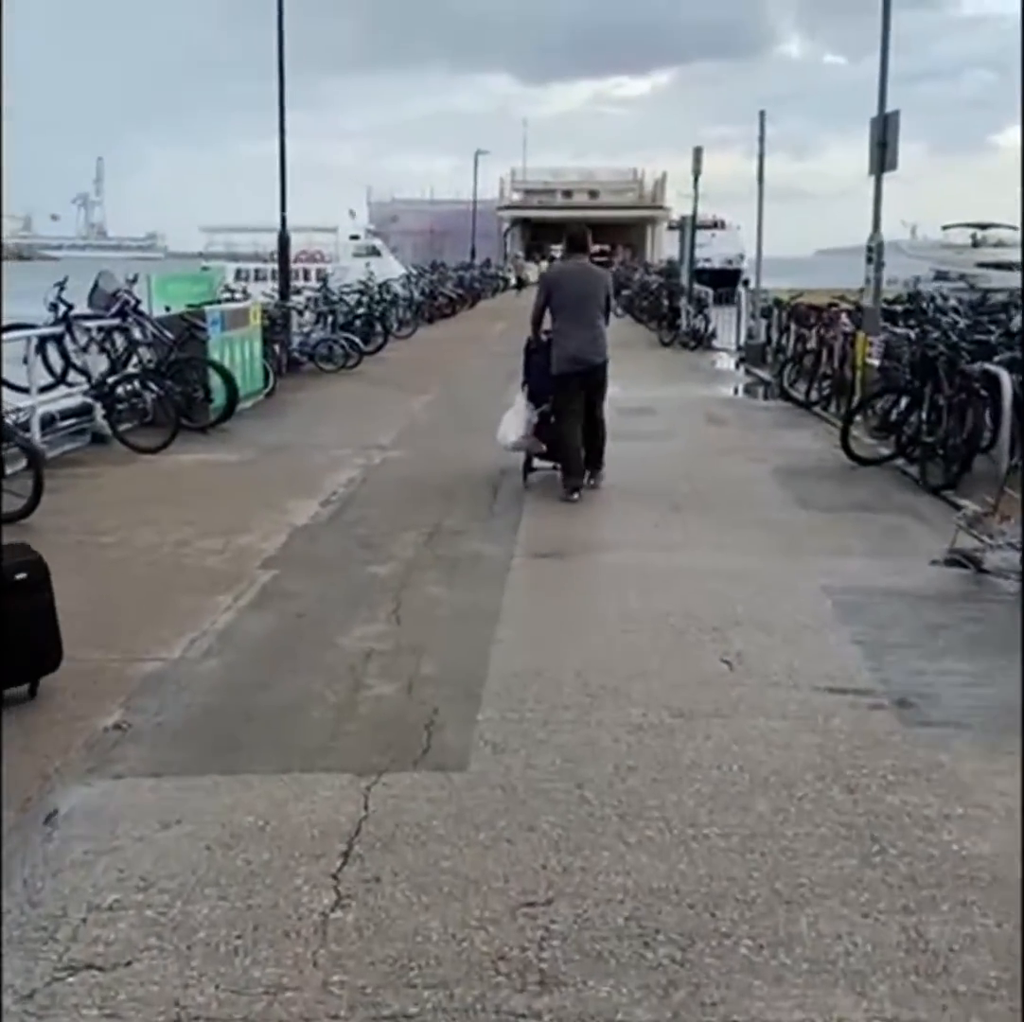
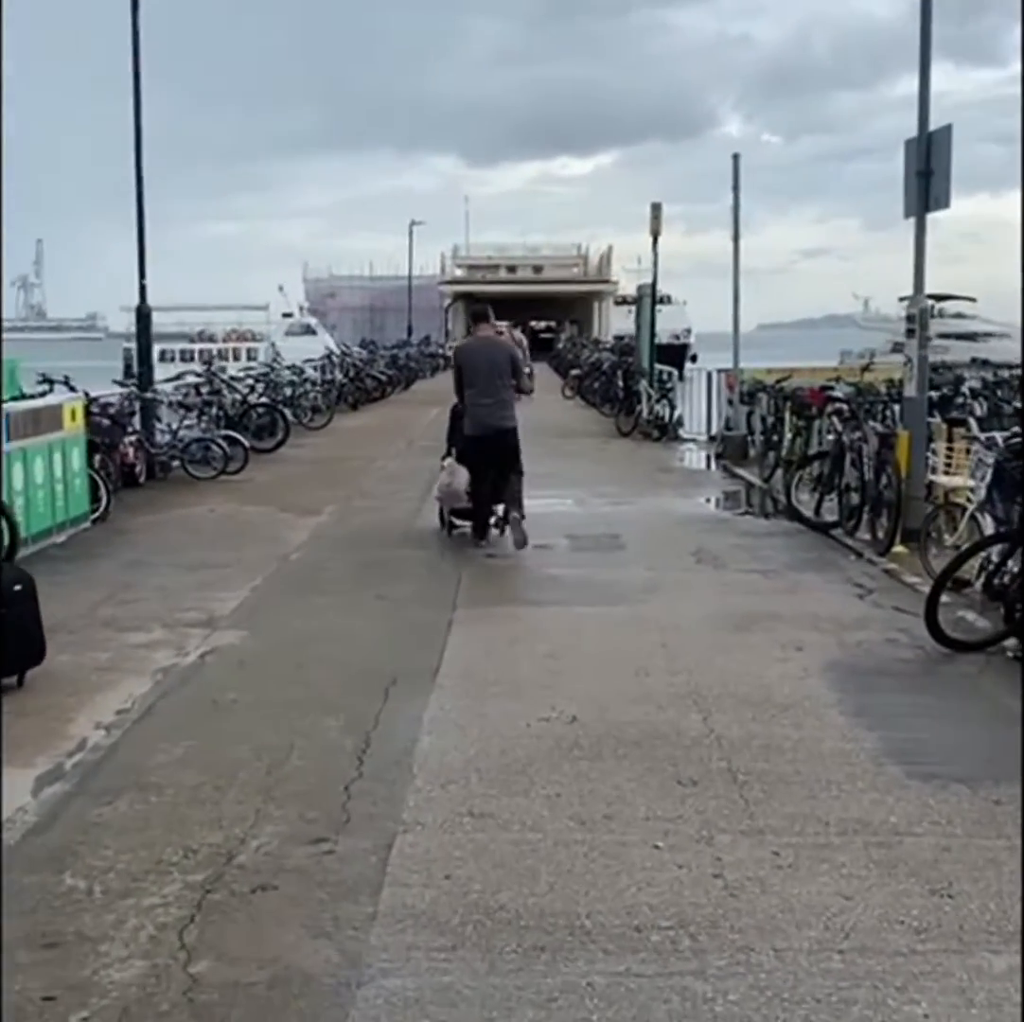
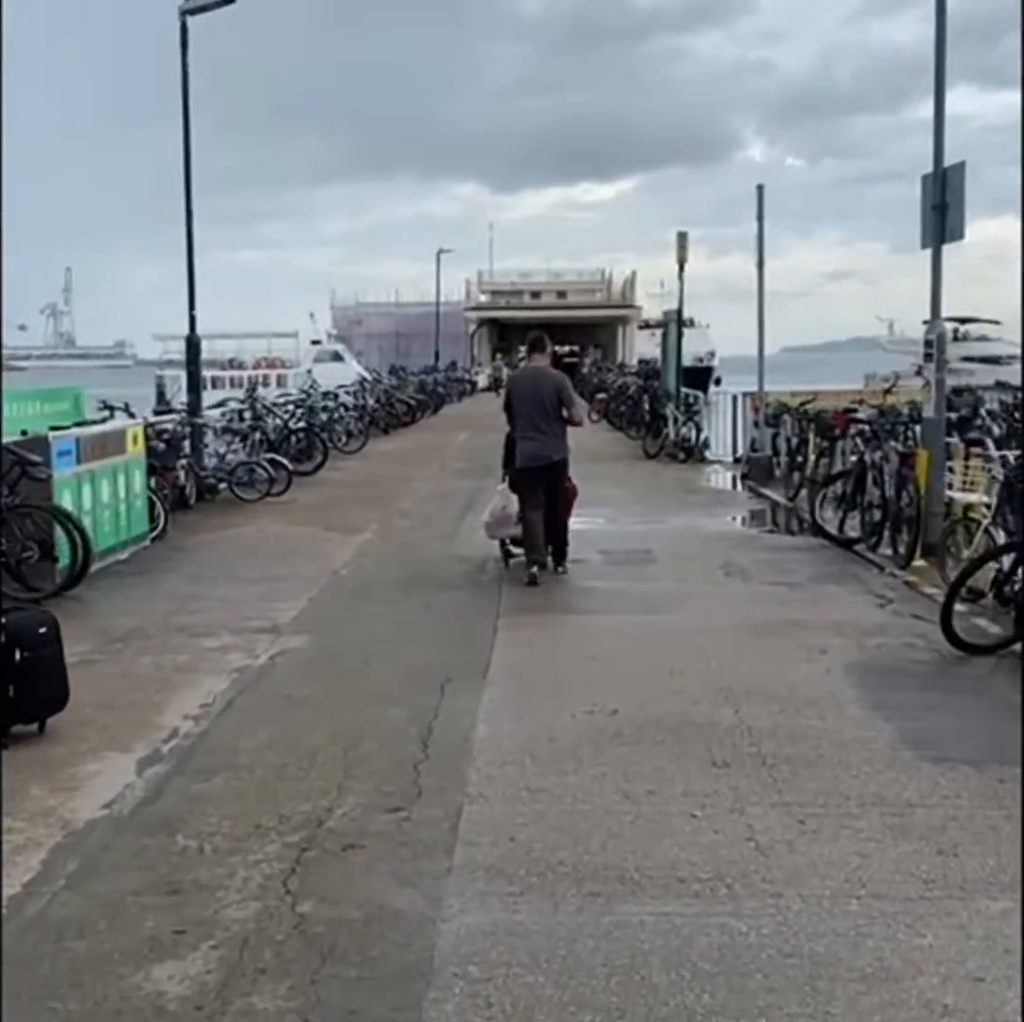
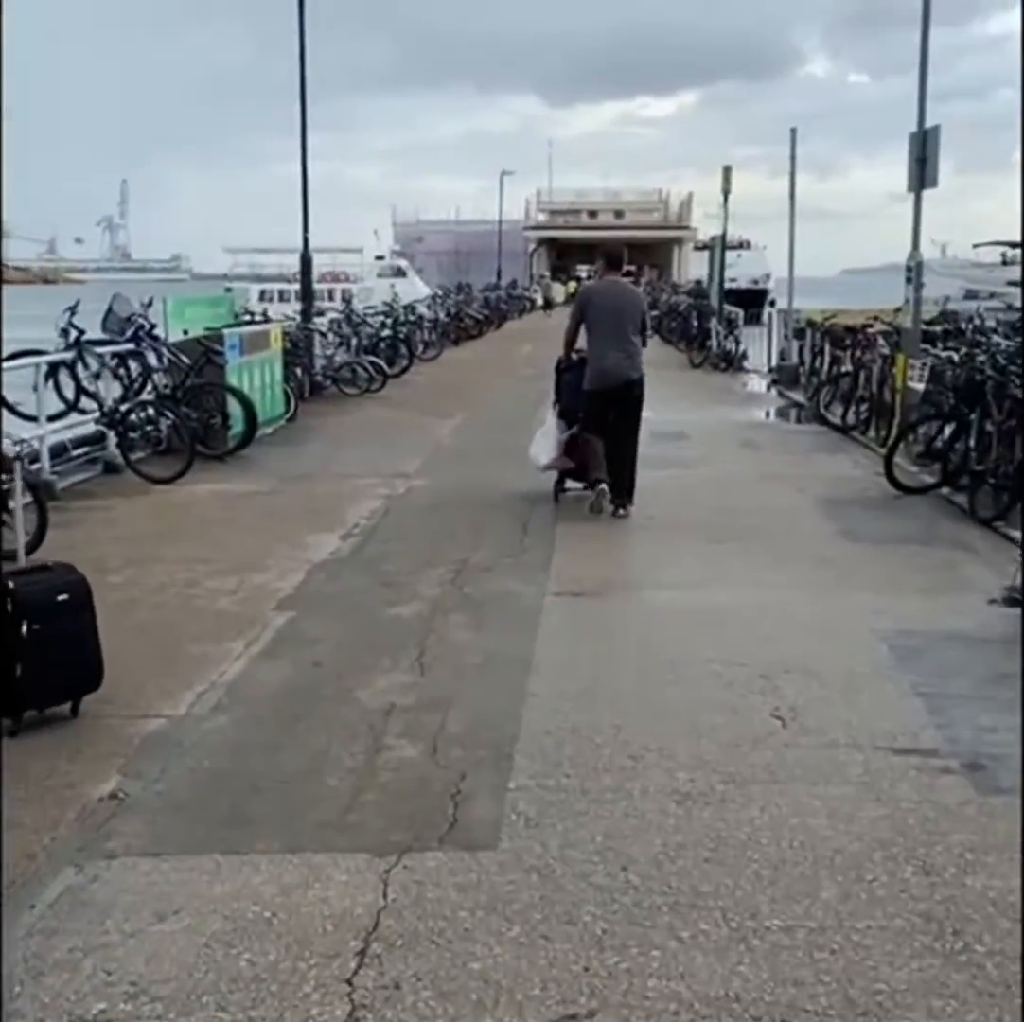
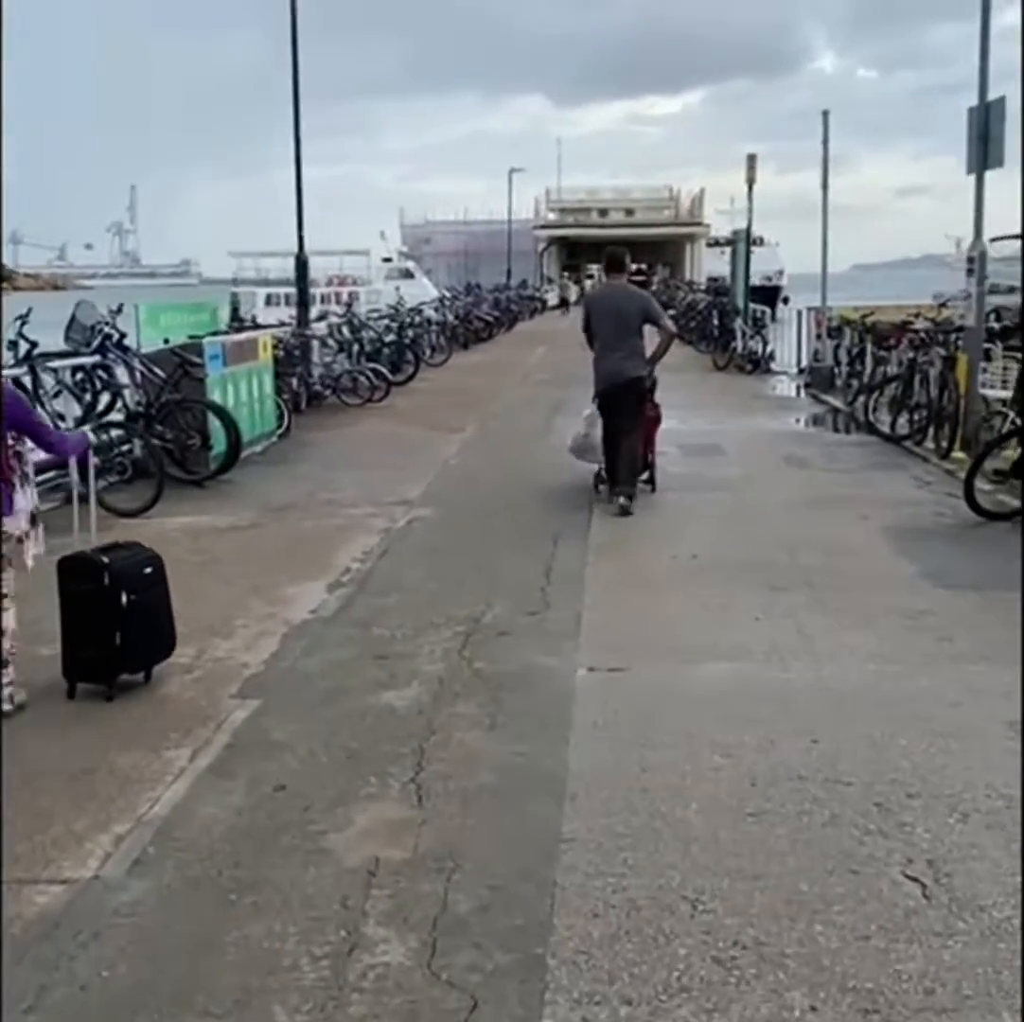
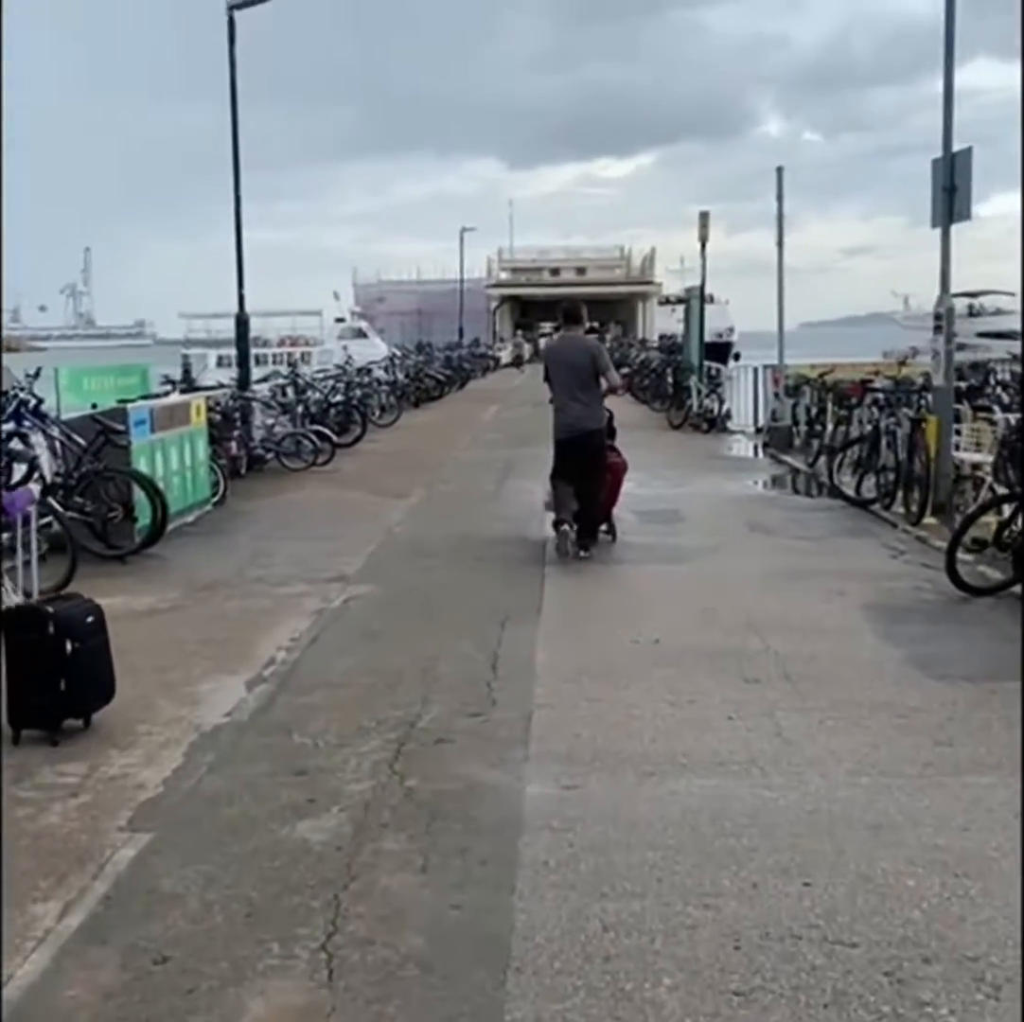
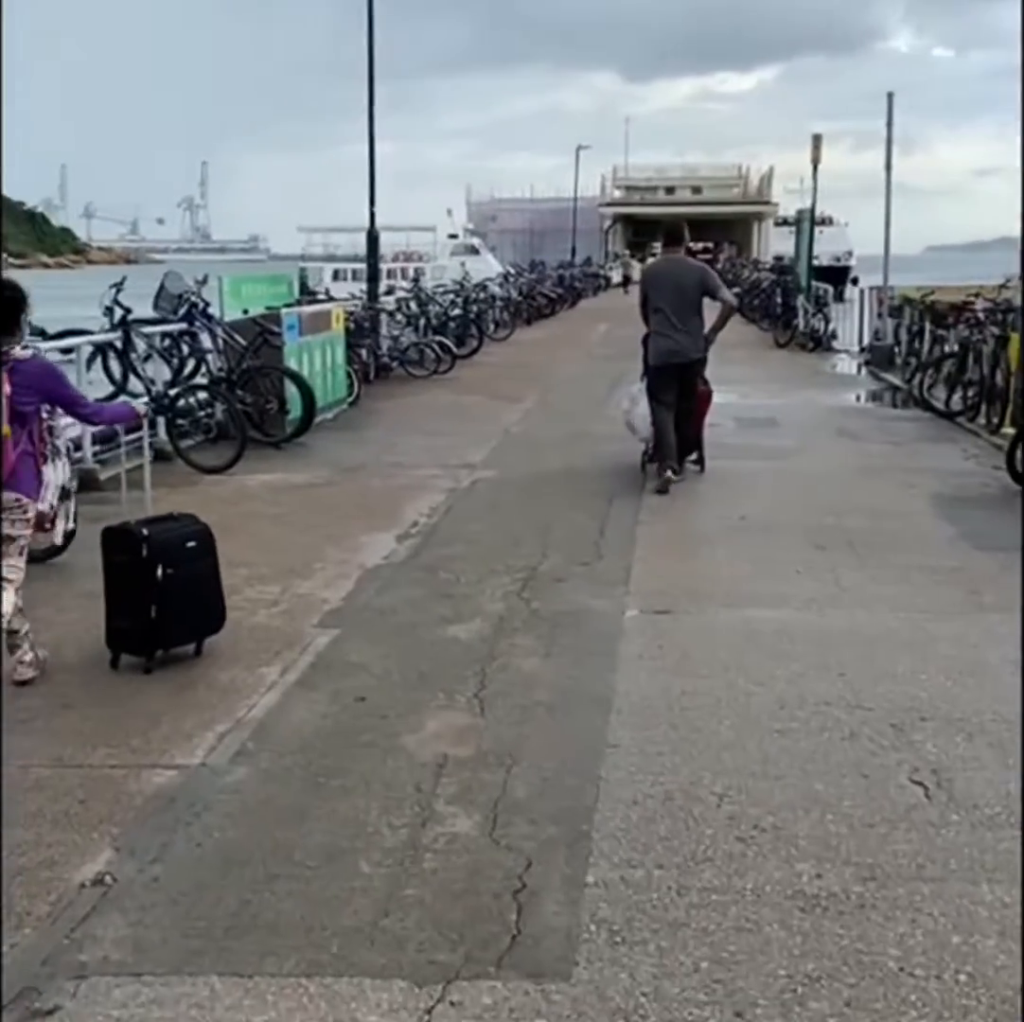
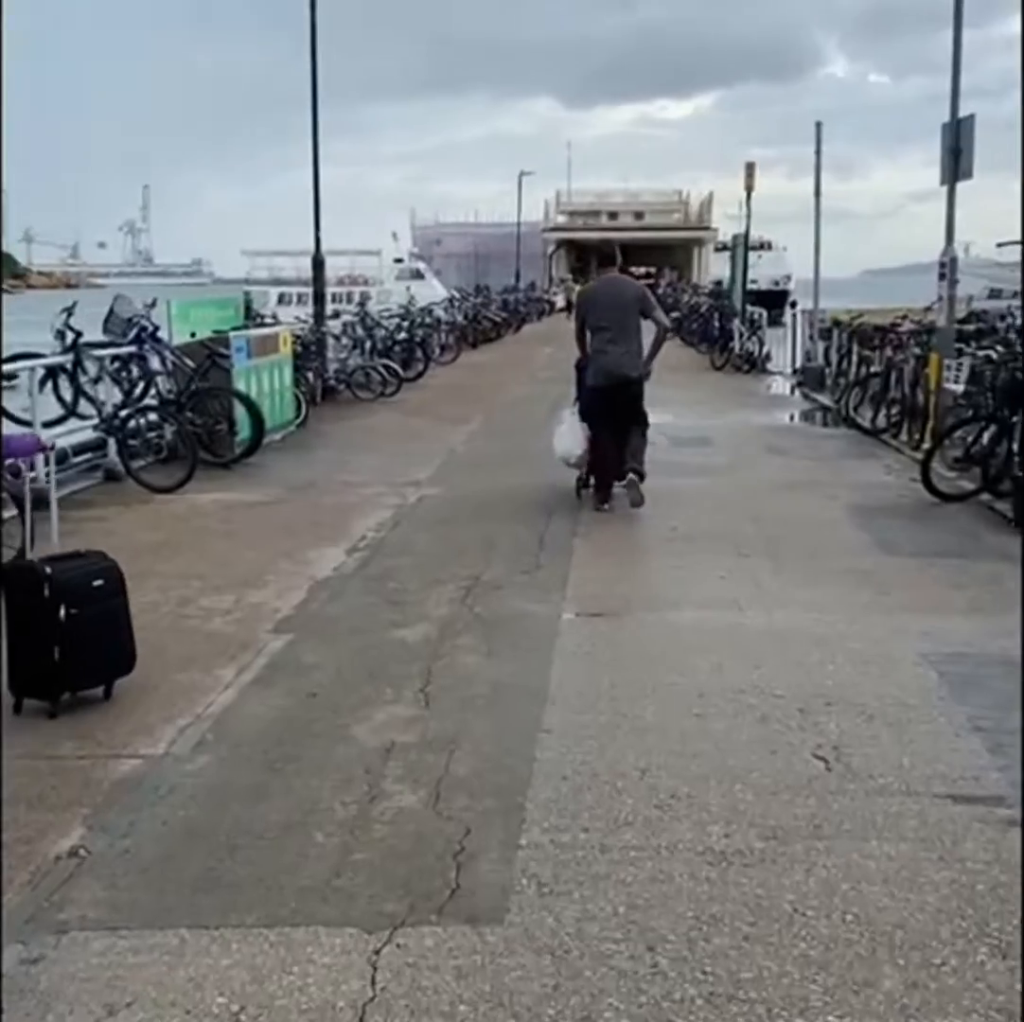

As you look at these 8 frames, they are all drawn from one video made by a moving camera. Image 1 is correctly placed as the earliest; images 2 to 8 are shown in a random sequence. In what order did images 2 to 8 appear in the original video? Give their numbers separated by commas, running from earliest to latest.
4, 8, 7, 5, 6, 3, 2
